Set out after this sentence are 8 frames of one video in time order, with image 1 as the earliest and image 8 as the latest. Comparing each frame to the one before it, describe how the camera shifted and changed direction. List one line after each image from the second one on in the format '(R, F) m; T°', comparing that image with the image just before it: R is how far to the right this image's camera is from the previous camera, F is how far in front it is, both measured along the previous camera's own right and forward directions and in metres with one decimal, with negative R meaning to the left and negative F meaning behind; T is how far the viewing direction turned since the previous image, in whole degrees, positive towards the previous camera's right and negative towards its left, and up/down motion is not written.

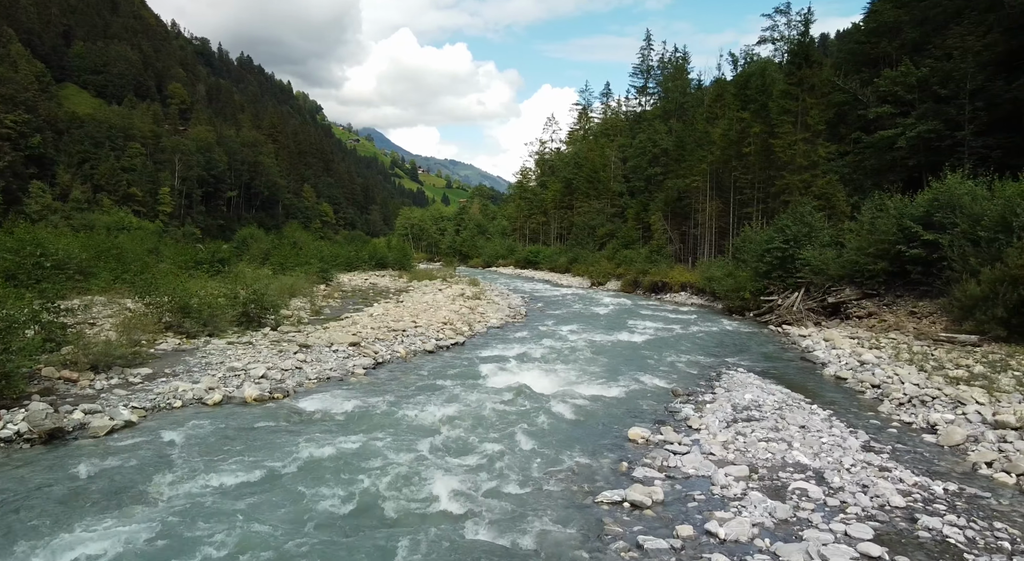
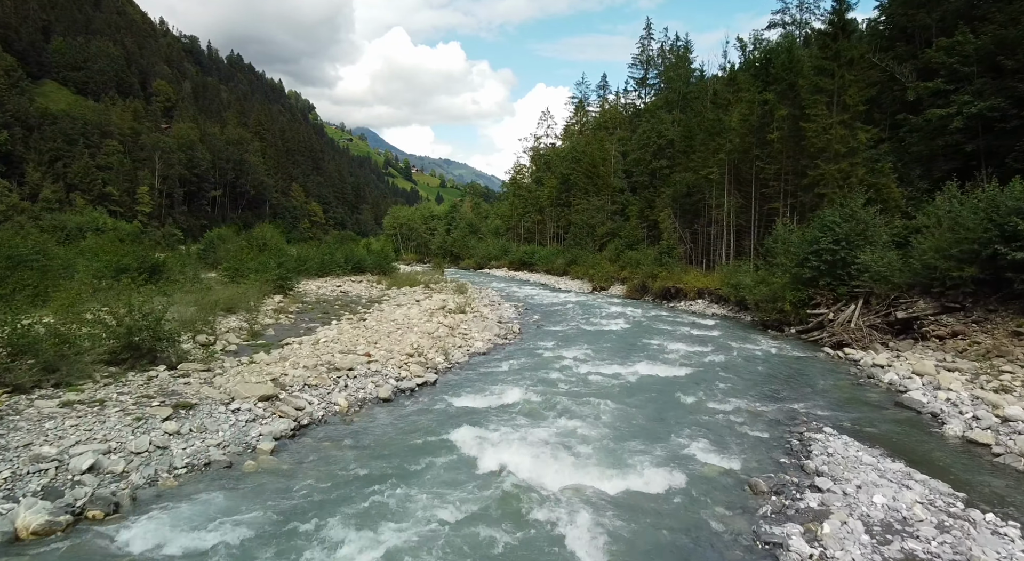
(+0.2, +4.3) m; 0°
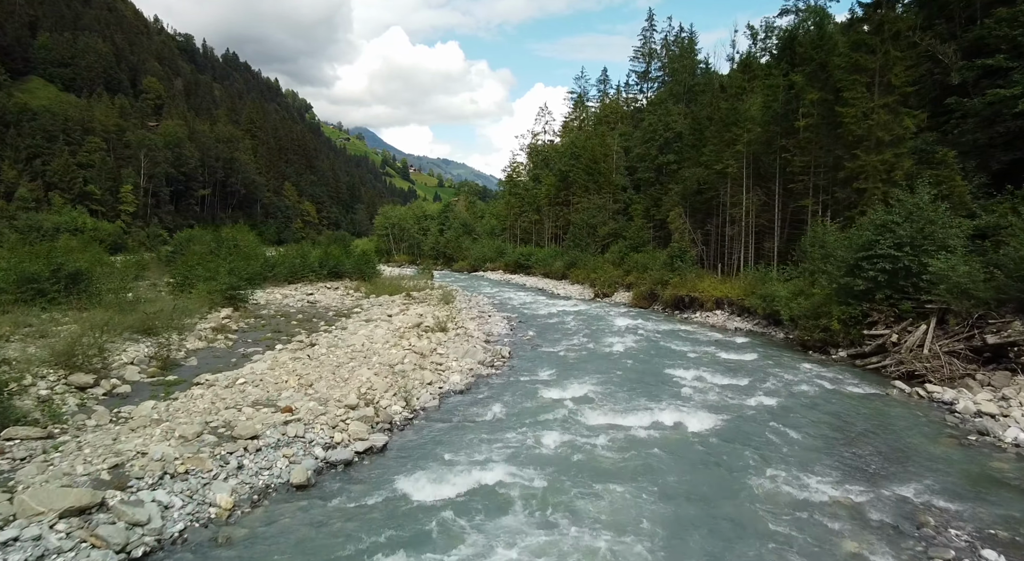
(+0.3, +3.6) m; 0°
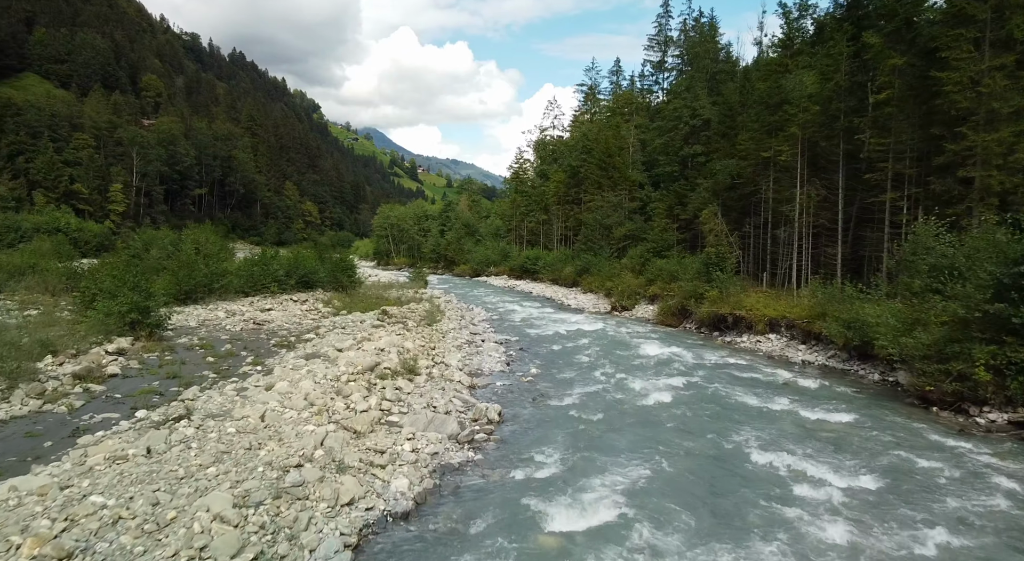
(+0.3, +5.3) m; -1°
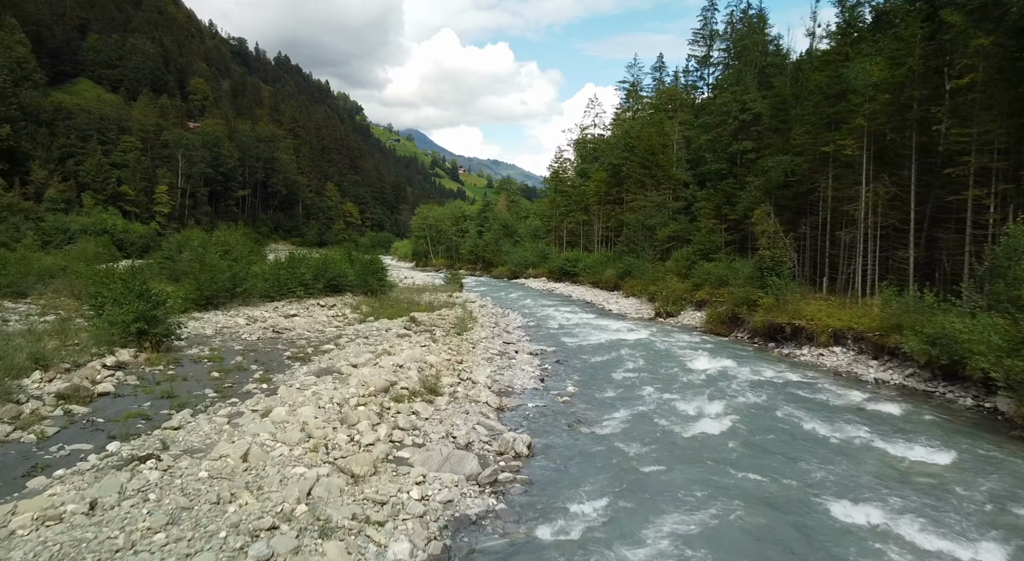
(+0.1, +1.6) m; -4°
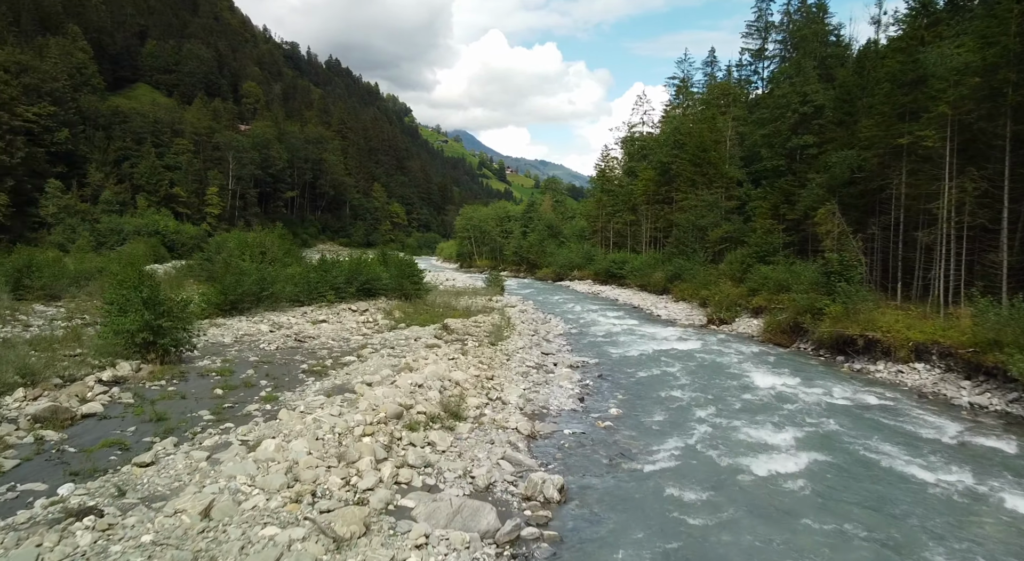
(+0.2, +1.6) m; -4°
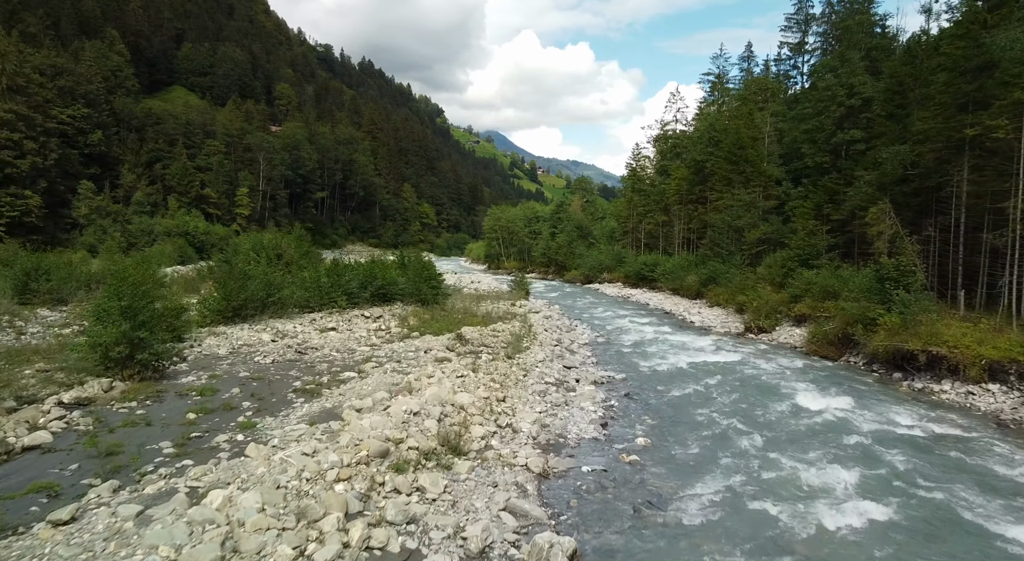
(+0.3, +1.6) m; -3°
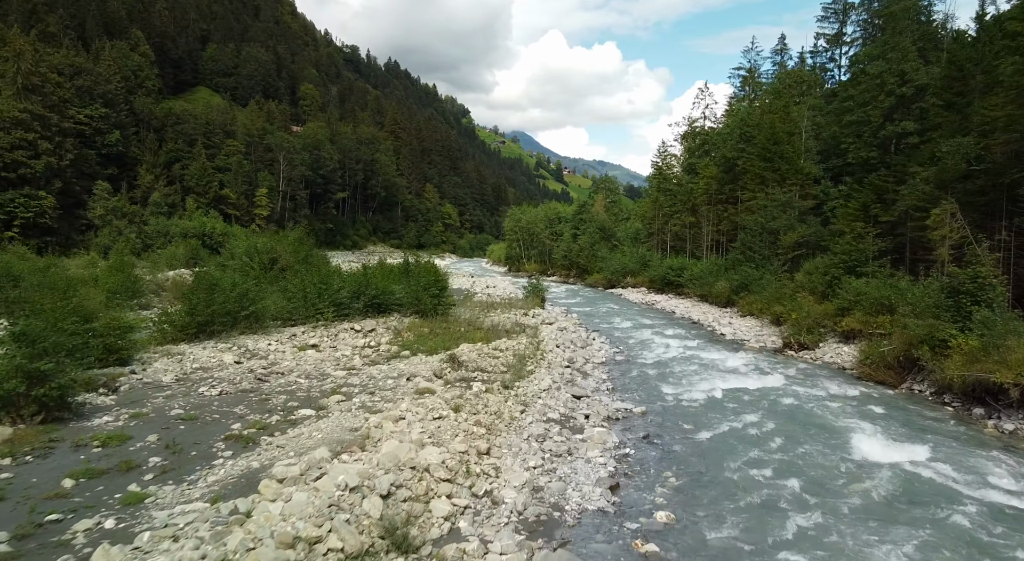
(+0.7, +2.7) m; -2°
